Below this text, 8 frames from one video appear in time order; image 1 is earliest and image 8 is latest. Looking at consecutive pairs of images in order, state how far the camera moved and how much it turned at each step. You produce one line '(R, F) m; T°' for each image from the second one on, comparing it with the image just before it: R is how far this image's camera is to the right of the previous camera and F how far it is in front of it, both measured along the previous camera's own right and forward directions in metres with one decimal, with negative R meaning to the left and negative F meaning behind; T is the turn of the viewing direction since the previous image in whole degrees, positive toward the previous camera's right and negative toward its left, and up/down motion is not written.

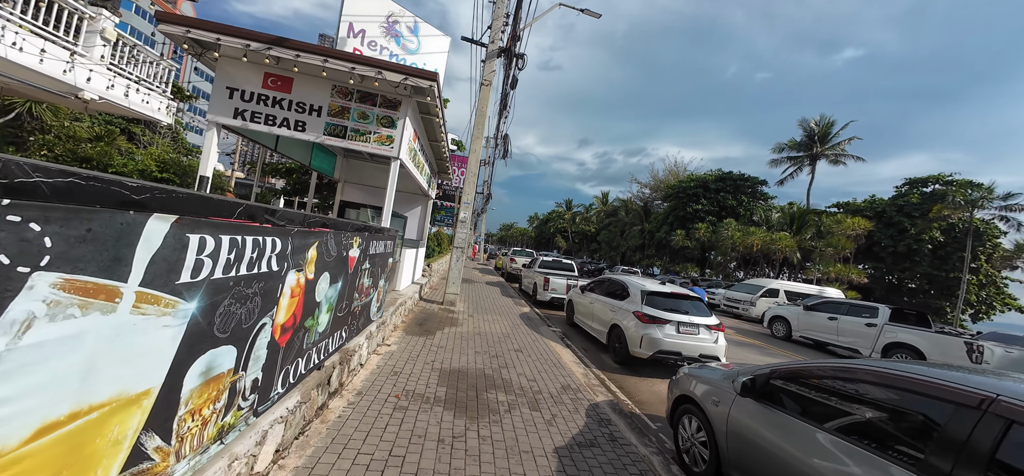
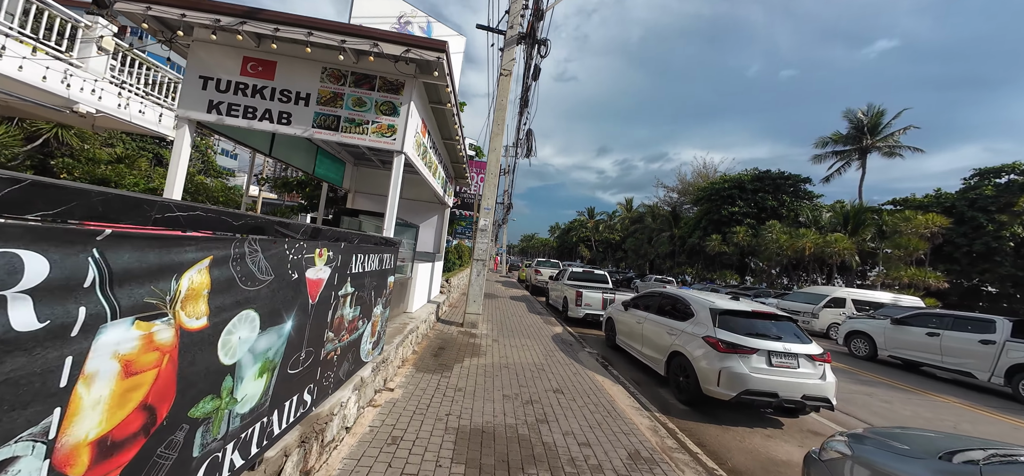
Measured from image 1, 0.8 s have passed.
(-0.2, +1.4) m; -4°
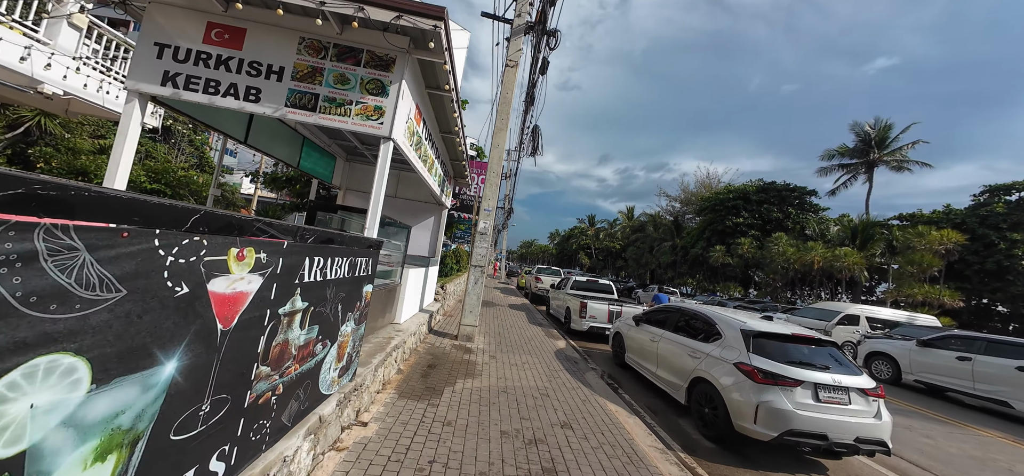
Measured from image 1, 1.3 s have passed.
(-0.1, +0.8) m; 0°
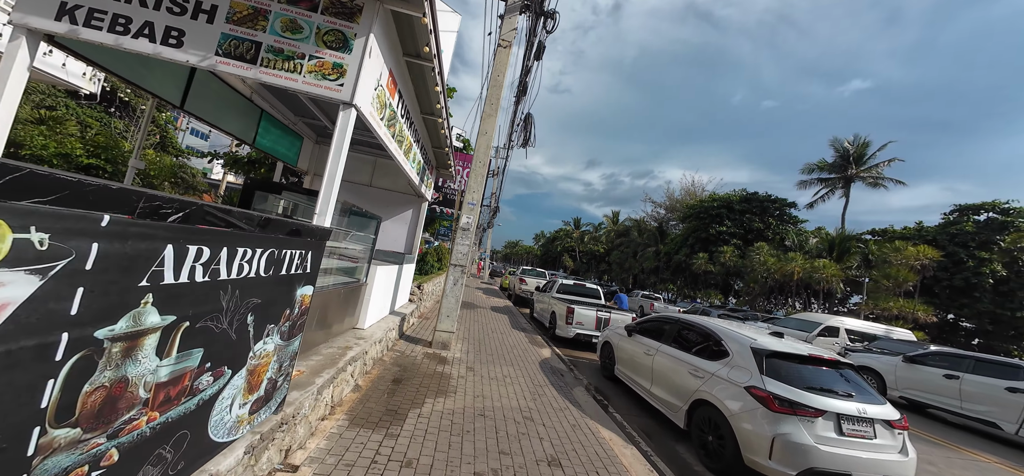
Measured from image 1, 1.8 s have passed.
(0.0, +0.8) m; +3°
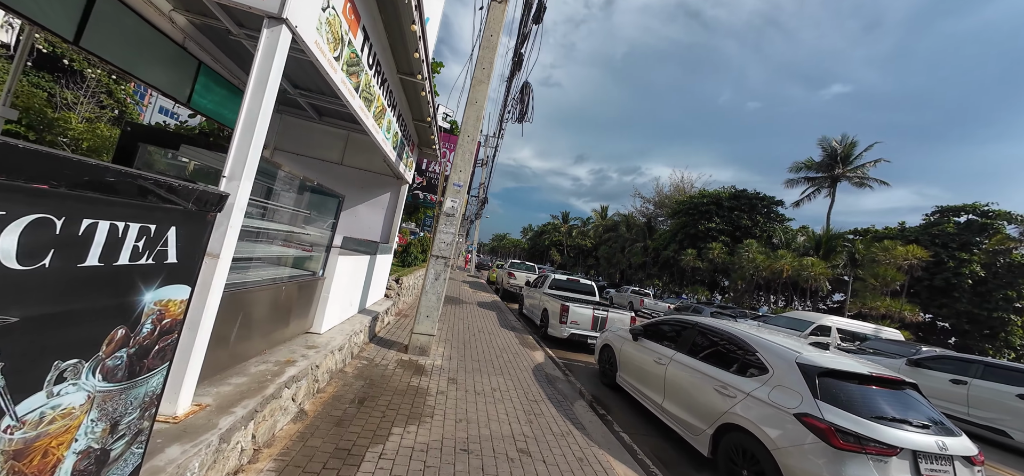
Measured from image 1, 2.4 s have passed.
(-0.1, +1.0) m; +2°
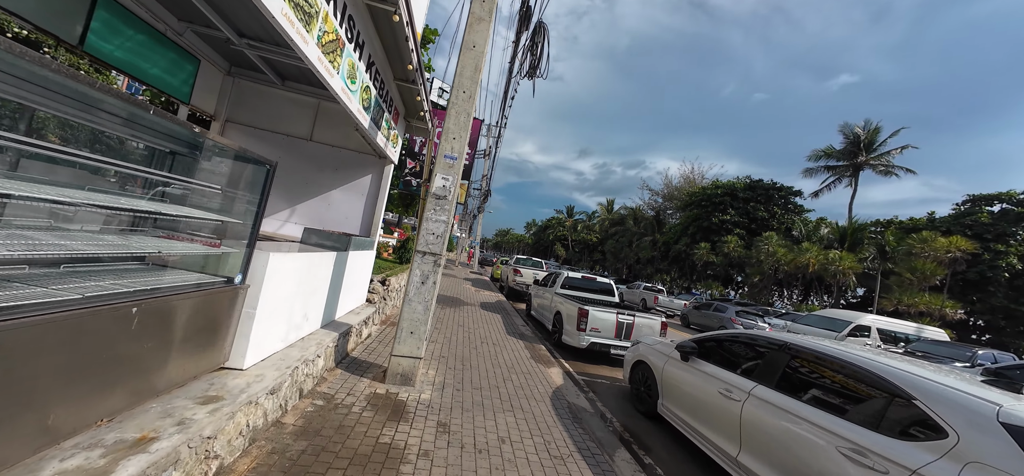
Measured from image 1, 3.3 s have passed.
(-0.1, +1.5) m; -1°
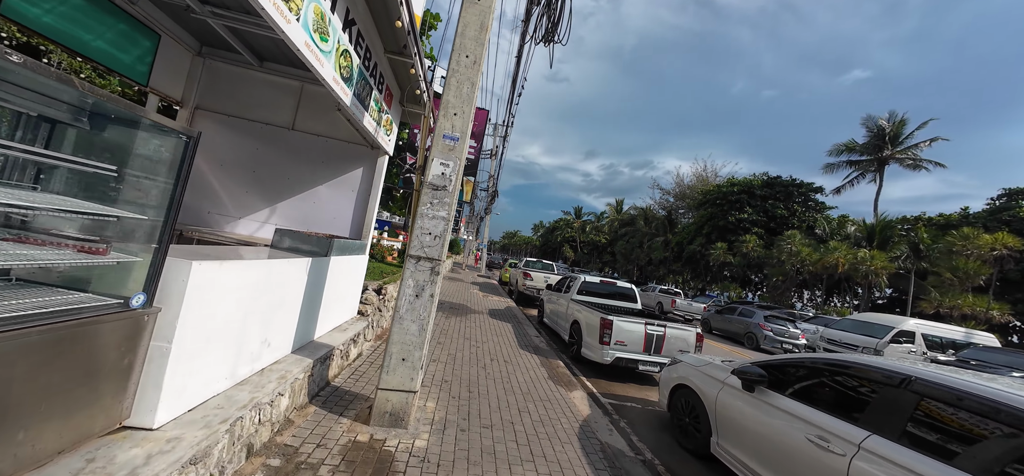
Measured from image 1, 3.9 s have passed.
(-0.1, +1.0) m; -1°
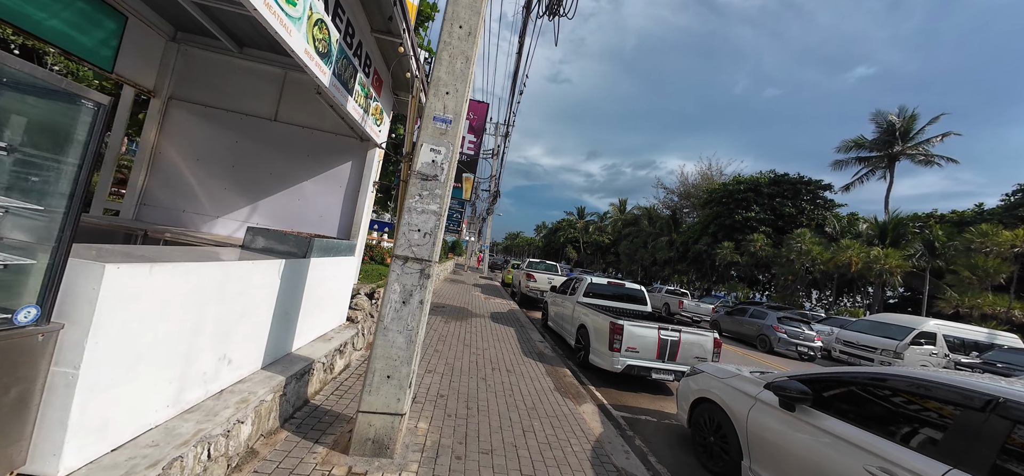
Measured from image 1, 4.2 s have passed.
(0.0, +0.5) m; 0°
